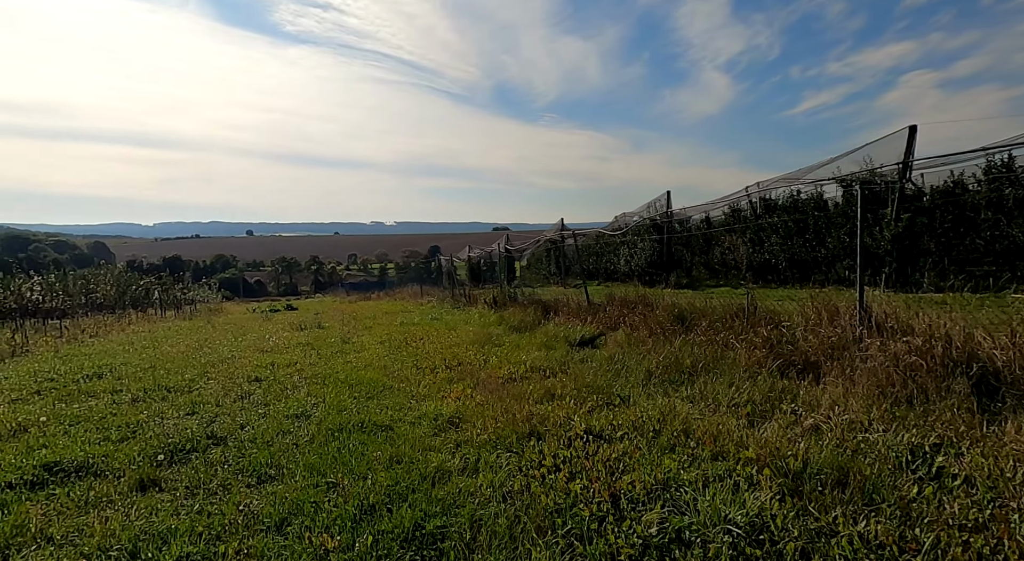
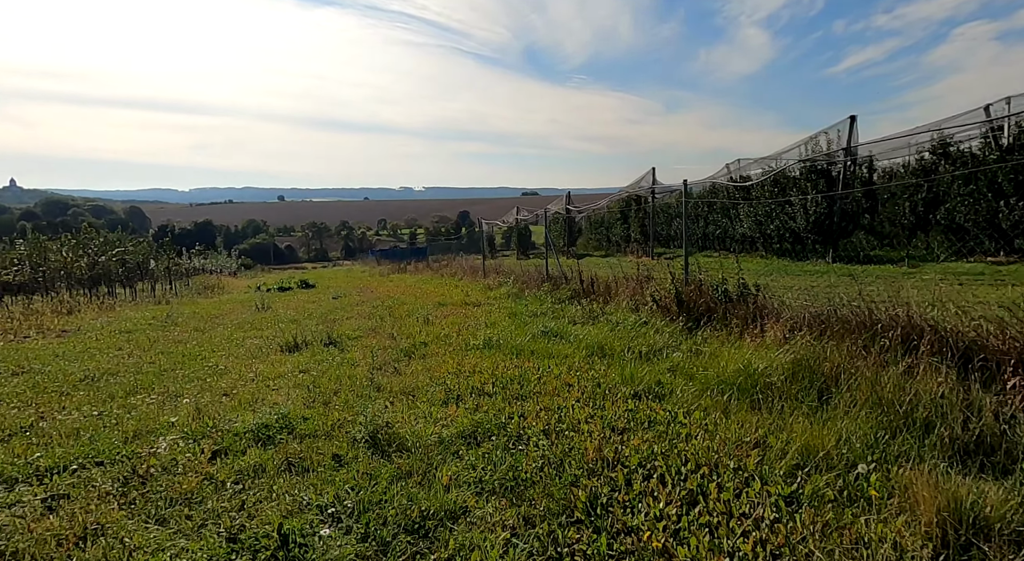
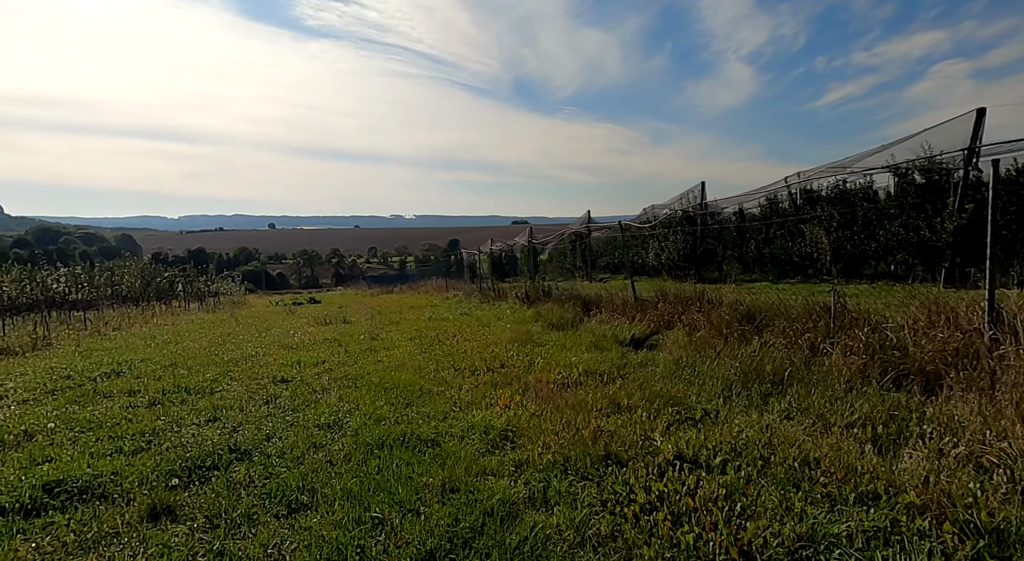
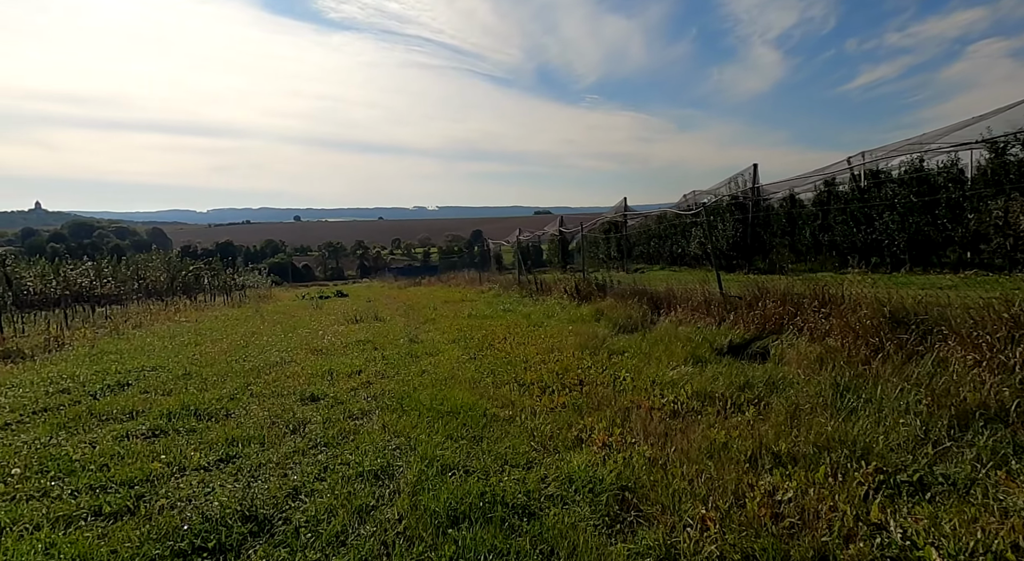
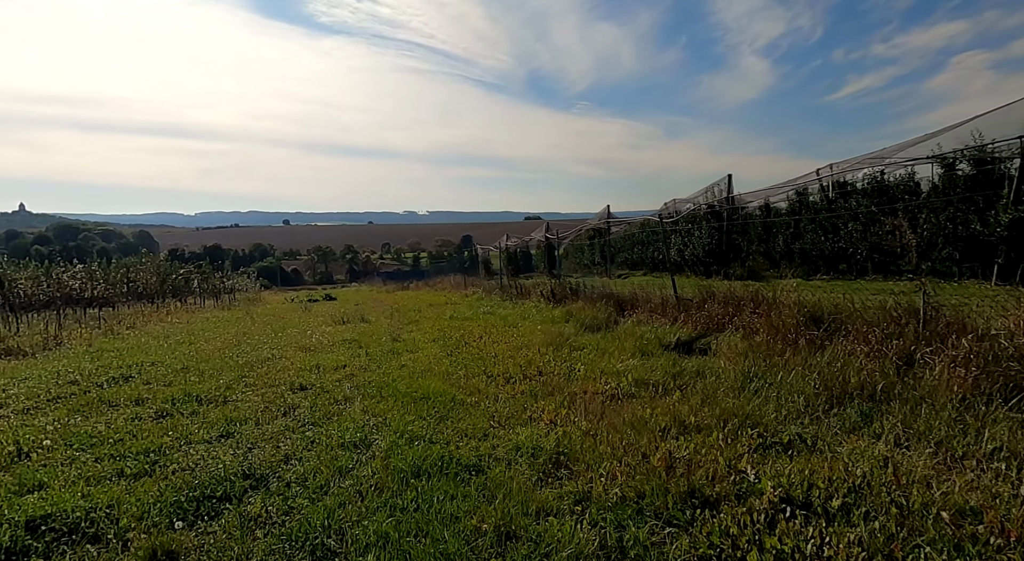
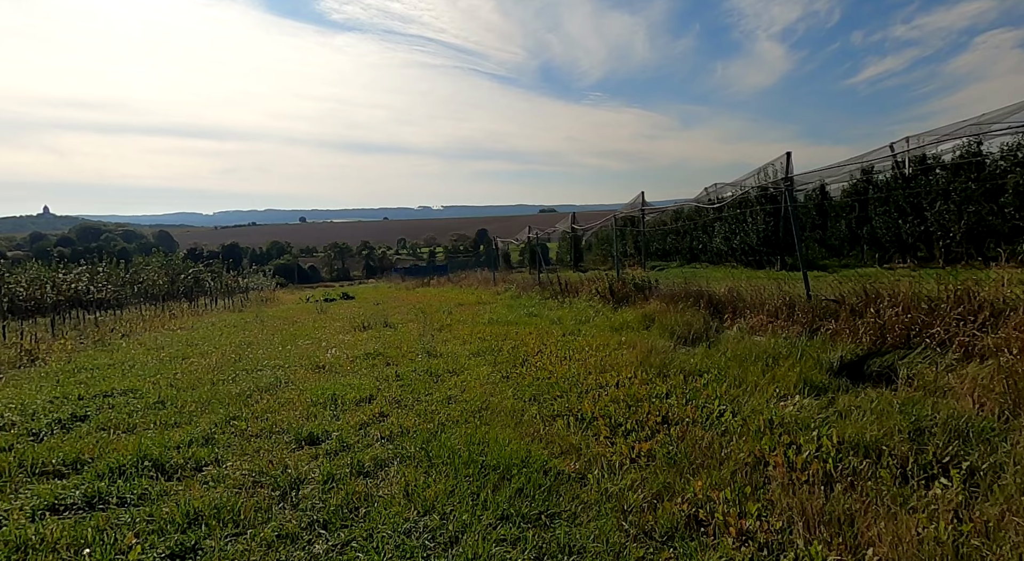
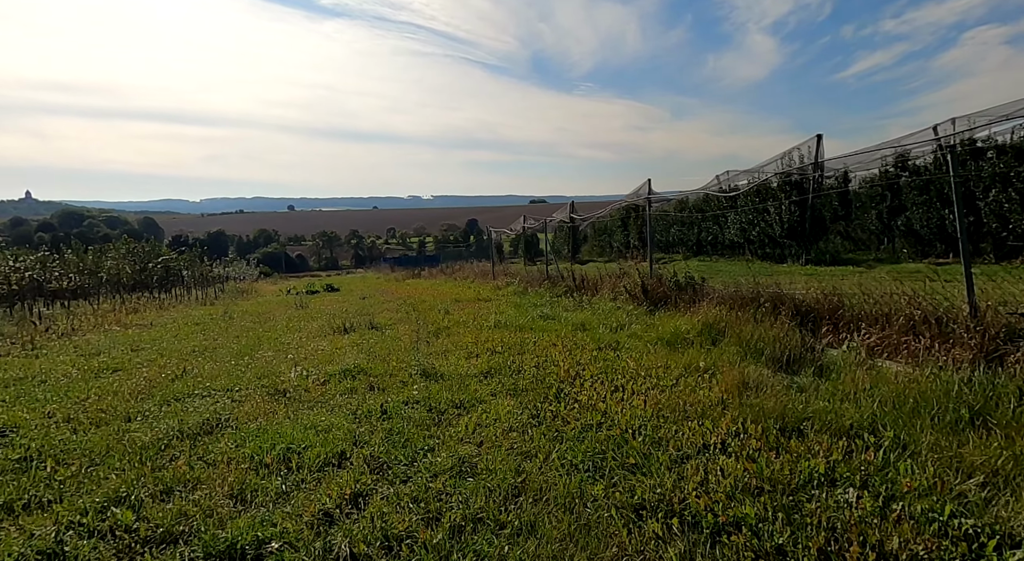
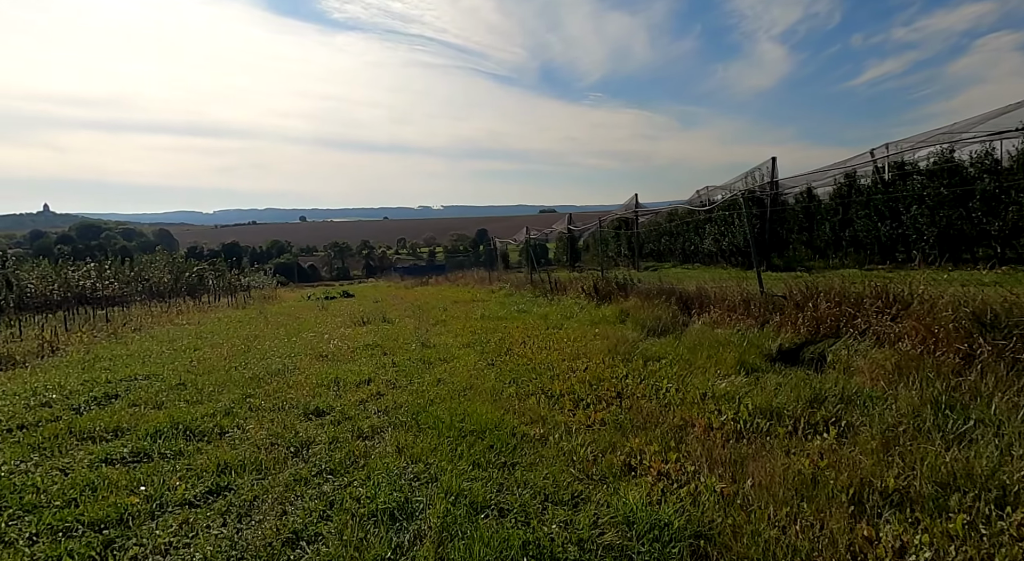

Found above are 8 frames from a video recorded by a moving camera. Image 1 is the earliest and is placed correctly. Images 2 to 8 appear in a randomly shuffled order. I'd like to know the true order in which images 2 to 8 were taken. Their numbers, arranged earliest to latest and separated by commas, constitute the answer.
3, 5, 4, 8, 6, 7, 2
